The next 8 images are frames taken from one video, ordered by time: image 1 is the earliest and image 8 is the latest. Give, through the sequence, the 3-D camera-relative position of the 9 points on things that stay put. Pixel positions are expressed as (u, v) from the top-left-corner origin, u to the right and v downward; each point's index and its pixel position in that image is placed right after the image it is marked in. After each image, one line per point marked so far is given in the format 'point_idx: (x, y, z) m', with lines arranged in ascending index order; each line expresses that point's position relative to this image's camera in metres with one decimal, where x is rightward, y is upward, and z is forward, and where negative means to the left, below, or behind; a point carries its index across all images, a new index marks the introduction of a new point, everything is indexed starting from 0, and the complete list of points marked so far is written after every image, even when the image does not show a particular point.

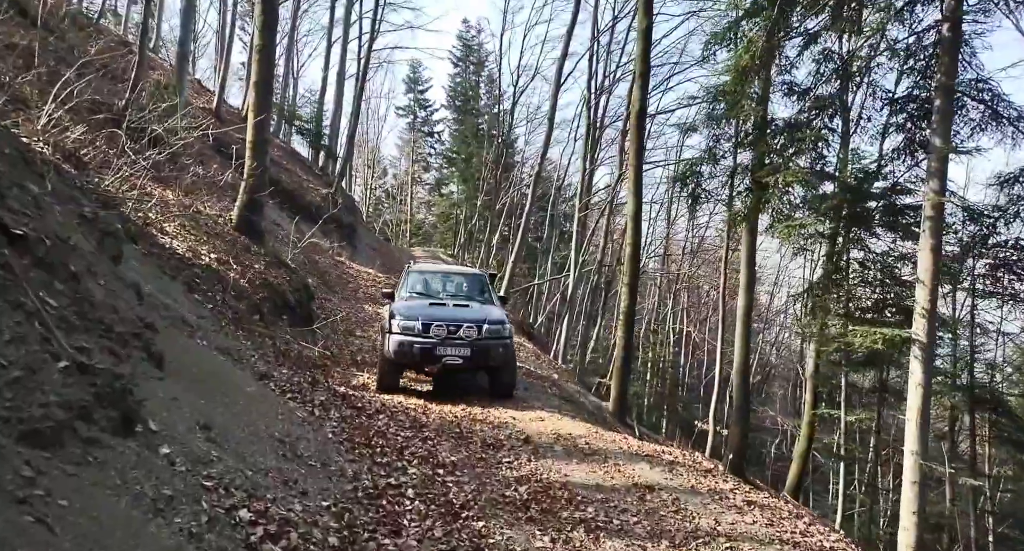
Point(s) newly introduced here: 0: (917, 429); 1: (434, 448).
0: (+5.2, -1.9, +9.9) m
1: (-0.8, -1.7, +7.6) m
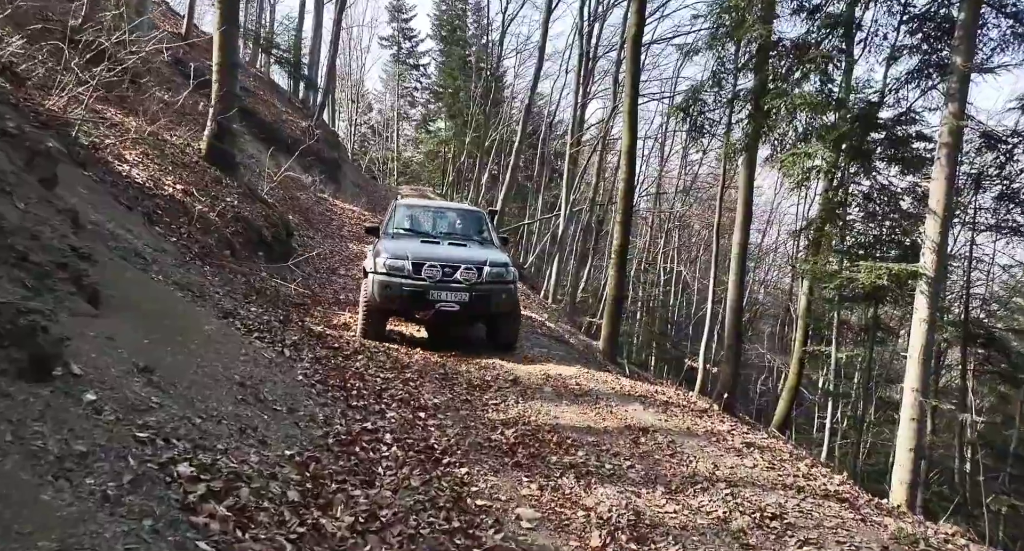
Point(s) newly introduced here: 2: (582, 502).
0: (+5.1, -1.1, +9.6) m
1: (-0.9, -1.1, +7.1) m
2: (+0.5, -1.5, +5.0) m
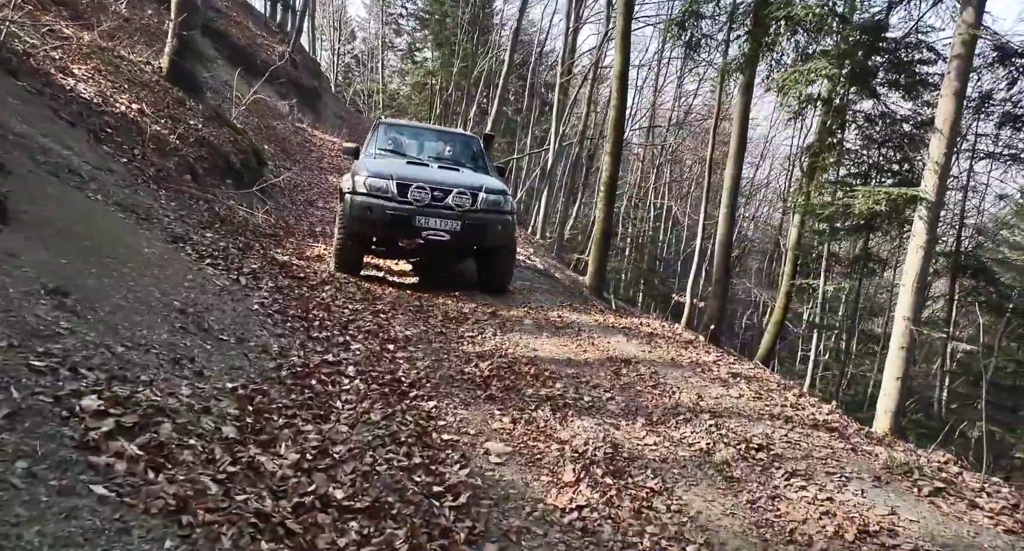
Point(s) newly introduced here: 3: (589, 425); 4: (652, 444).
0: (+4.8, -0.2, +9.3) m
1: (-1.1, -0.4, +6.8) m
2: (+0.3, -1.0, +4.7) m
3: (+0.5, -1.0, +5.0) m
4: (+0.9, -1.1, +4.8) m
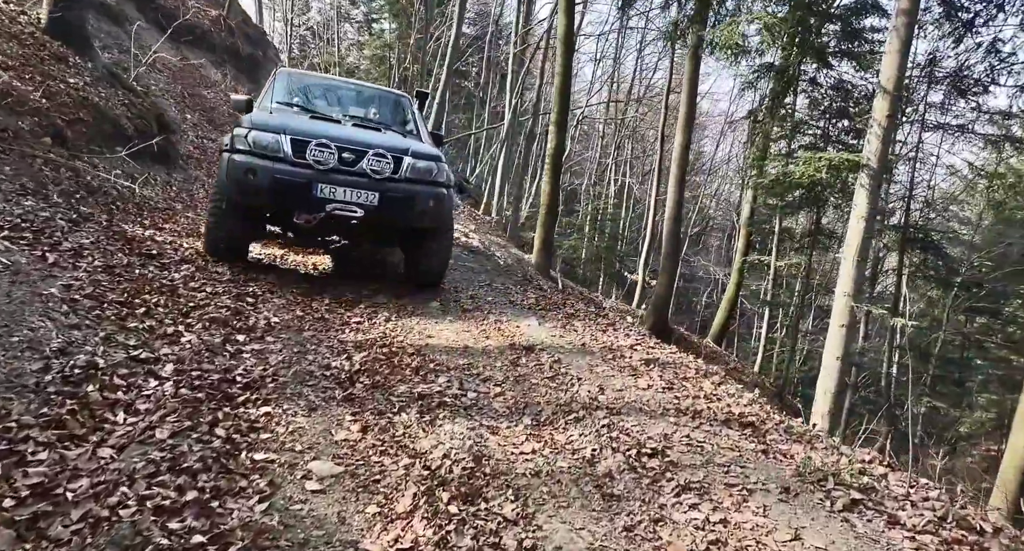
0: (+3.9, +0.1, +8.6) m
1: (-2.0, -0.2, +5.8) m
2: (-0.5, -0.9, +3.8) m
3: (-0.3, -0.9, +4.1) m
4: (+0.1, -0.9, +4.0) m
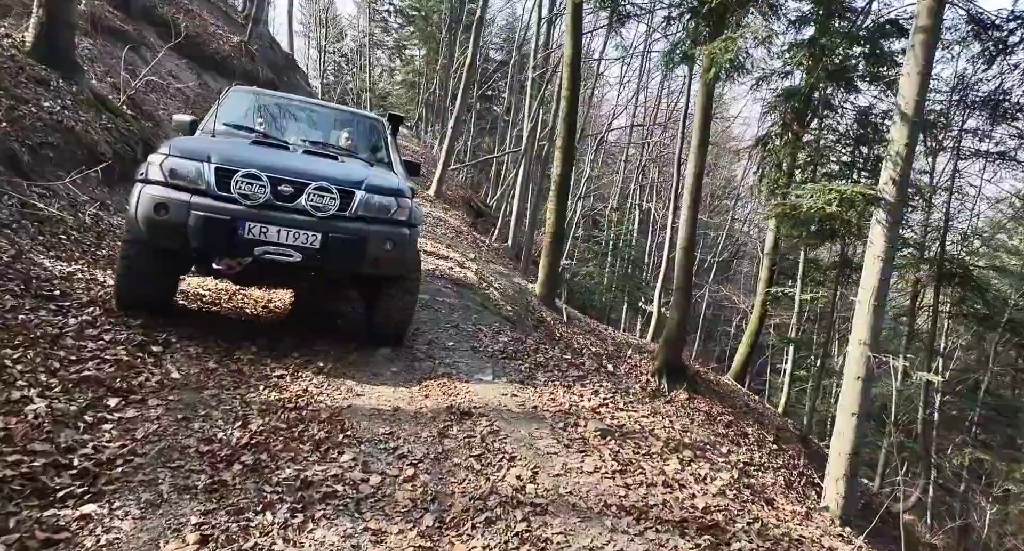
0: (+3.6, -0.4, +7.6) m
1: (-2.4, -0.5, +5.1) m
2: (-1.0, -1.1, +3.0) m
3: (-0.8, -1.1, +3.3) m
4: (-0.4, -1.2, +3.1) m
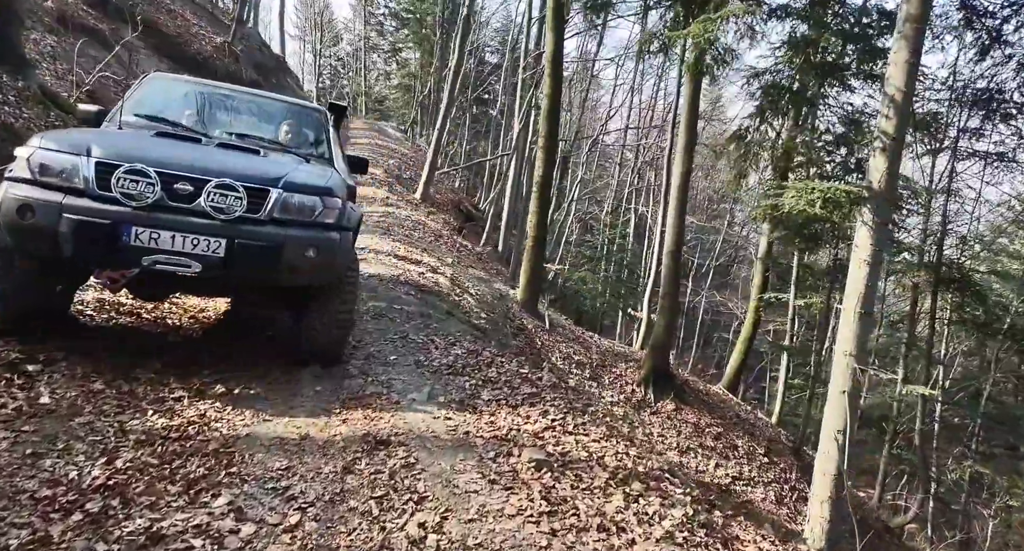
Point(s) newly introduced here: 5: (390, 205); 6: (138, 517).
0: (+3.1, -0.4, +6.9) m
1: (-2.8, -0.6, +4.4) m
2: (-1.4, -1.2, +2.4) m
3: (-1.2, -1.2, +2.7) m
4: (-0.8, -1.3, +2.5) m
5: (-2.8, +1.7, +18.0) m
6: (-1.6, -1.0, +3.3) m
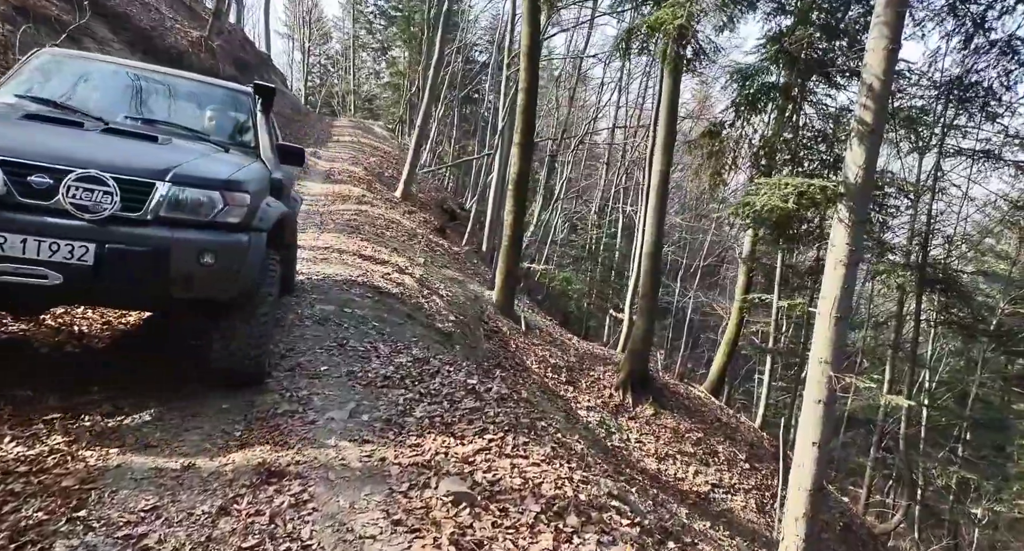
0: (+2.7, -0.4, +6.4) m
1: (-3.2, -0.6, +3.8) m
2: (-1.8, -1.2, +1.8) m
3: (-1.6, -1.2, +2.1) m
4: (-1.2, -1.3, +1.9) m
5: (-3.3, +1.7, +17.4) m
6: (-2.0, -1.0, +2.7) m
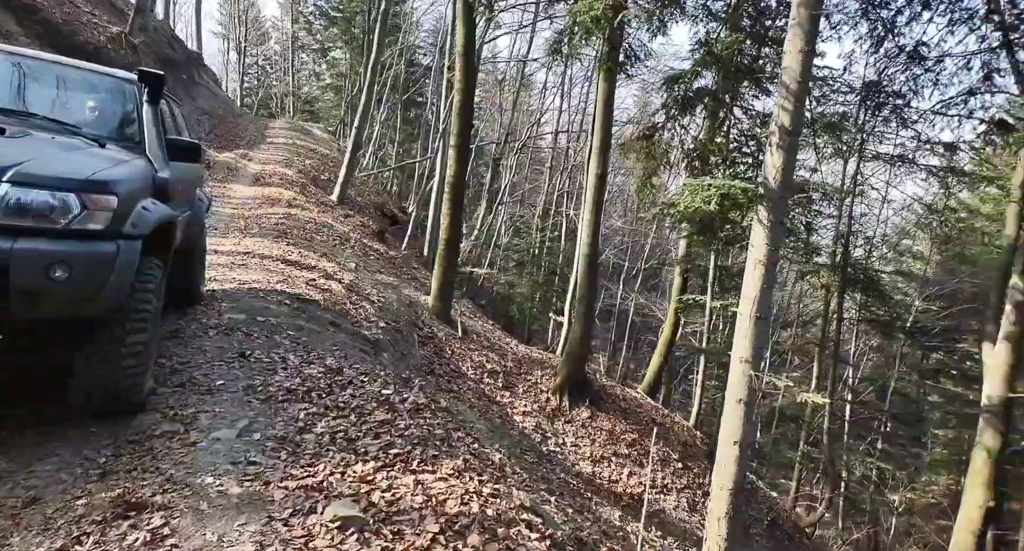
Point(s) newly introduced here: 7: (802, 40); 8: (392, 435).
0: (+2.0, -0.4, +6.4) m
1: (-3.7, -0.7, +3.4) m
2: (-2.1, -1.2, +1.4) m
3: (-2.0, -1.2, +1.8) m
4: (-1.5, -1.3, +1.6) m
5: (-4.8, +1.5, +17.0) m
6: (-2.4, -1.1, +2.3) m
7: (+2.4, +1.9, +6.2) m
8: (-0.8, -1.0, +4.9) m
